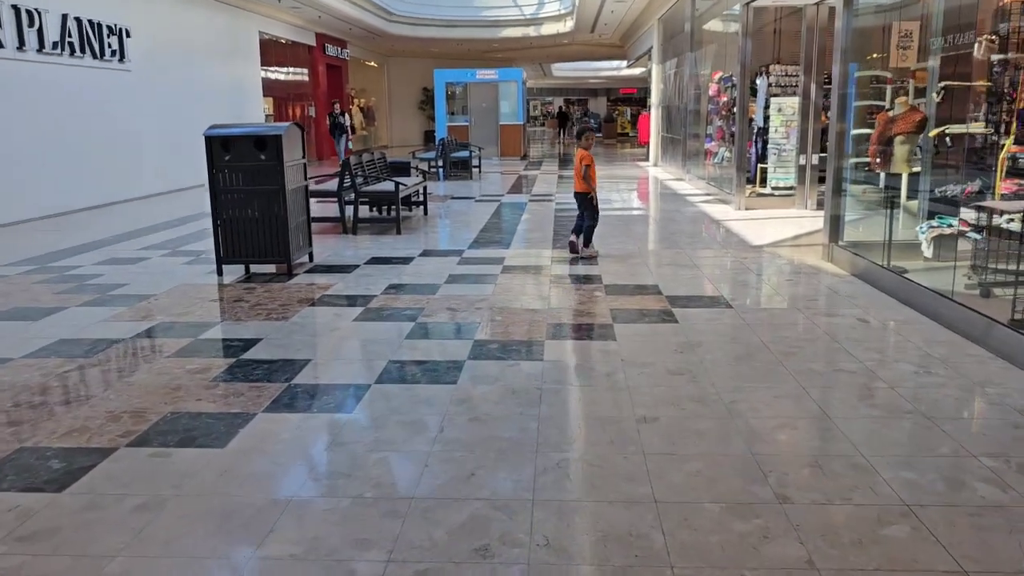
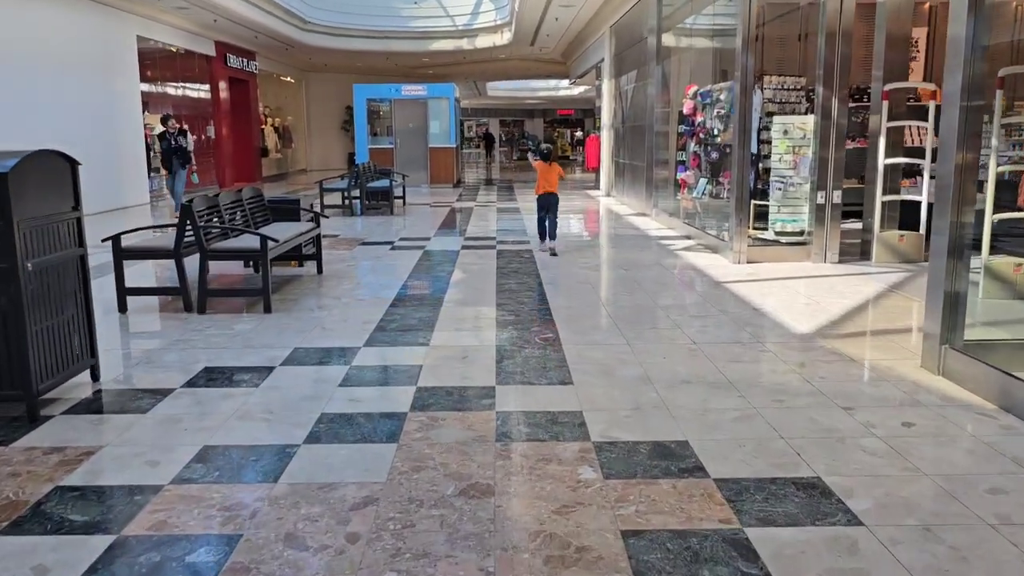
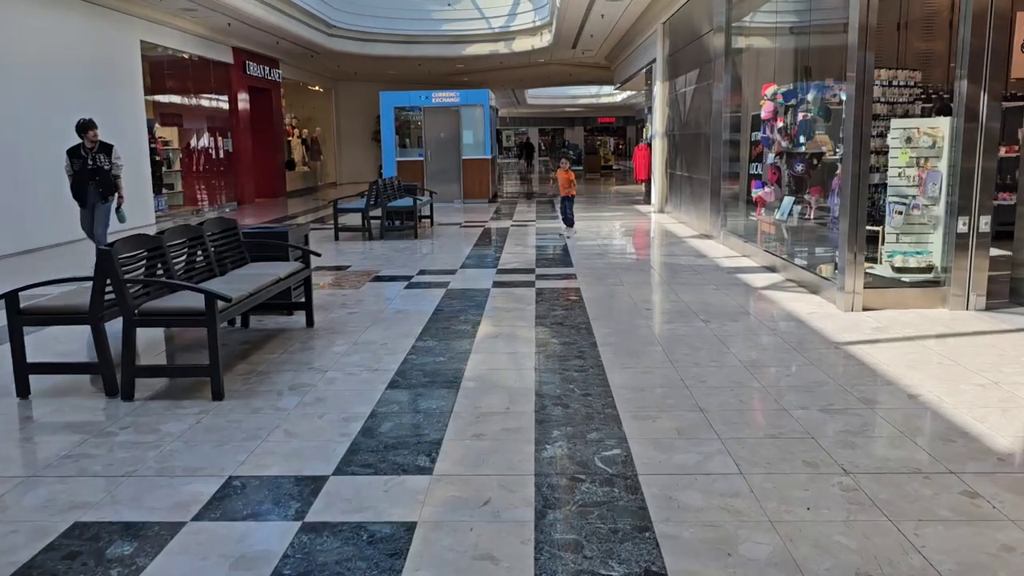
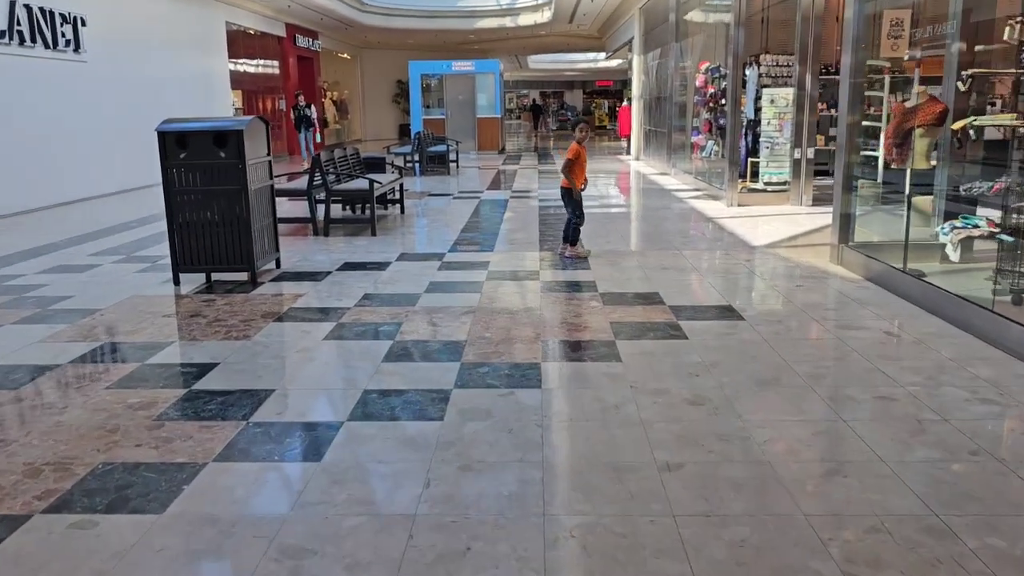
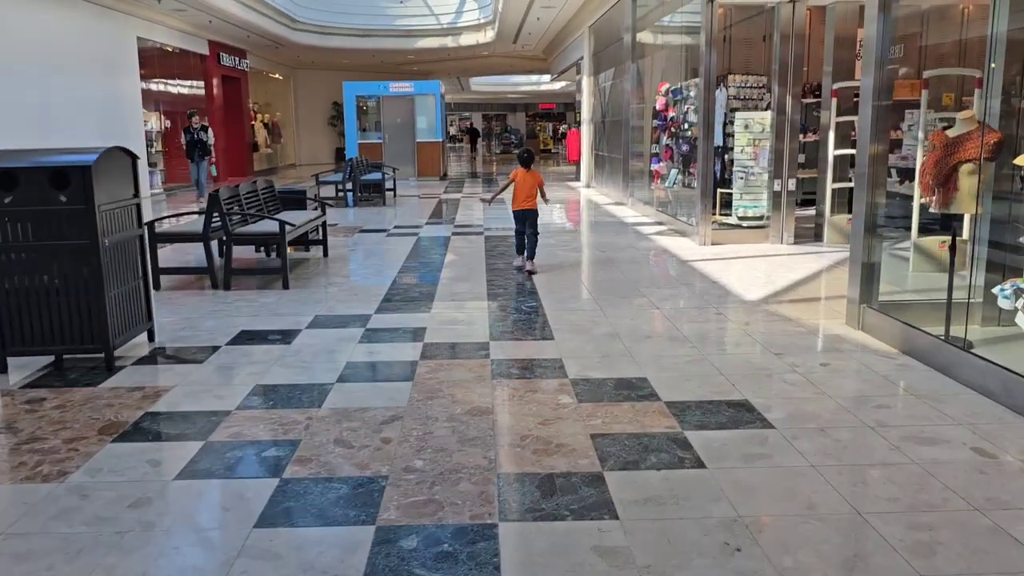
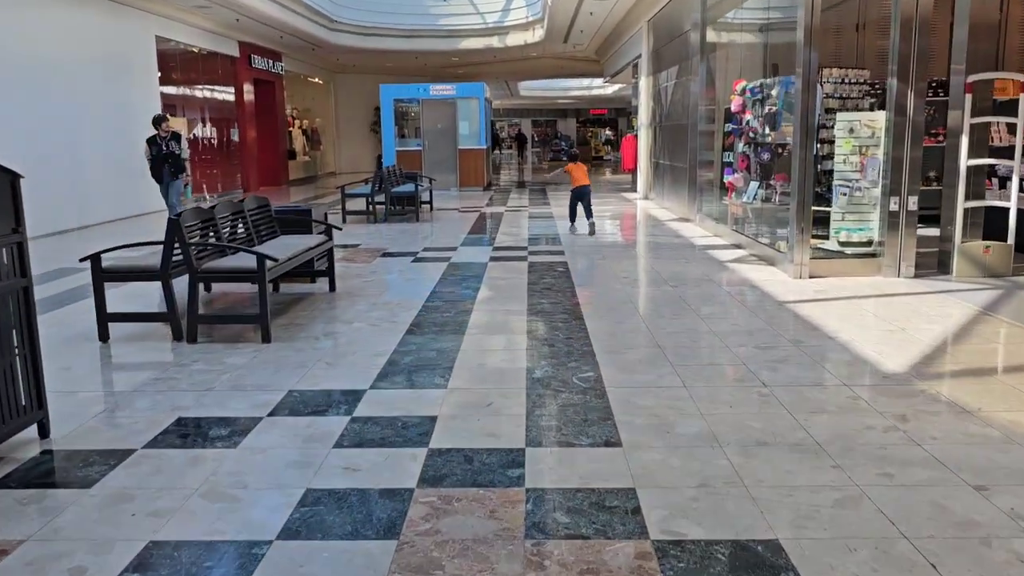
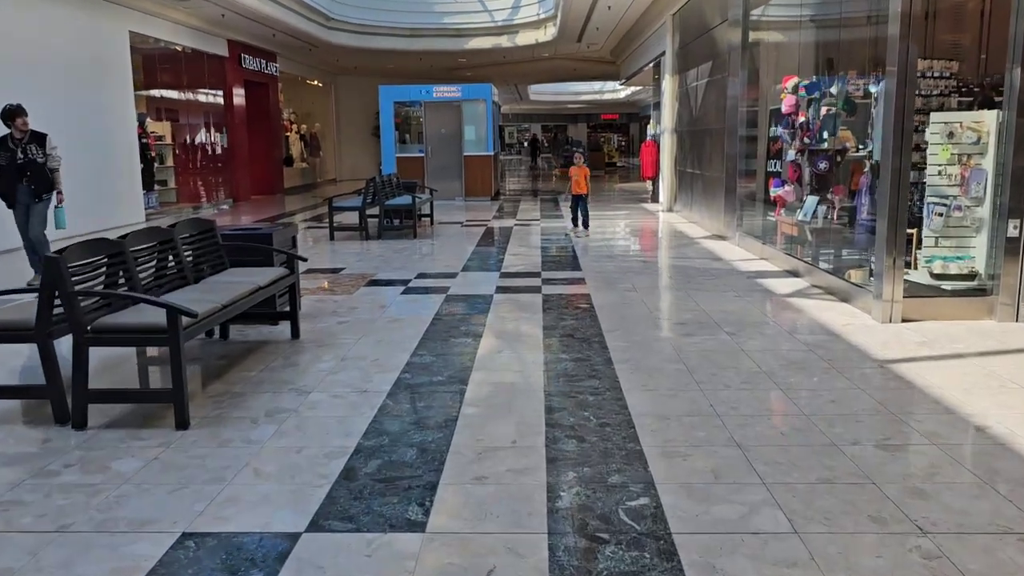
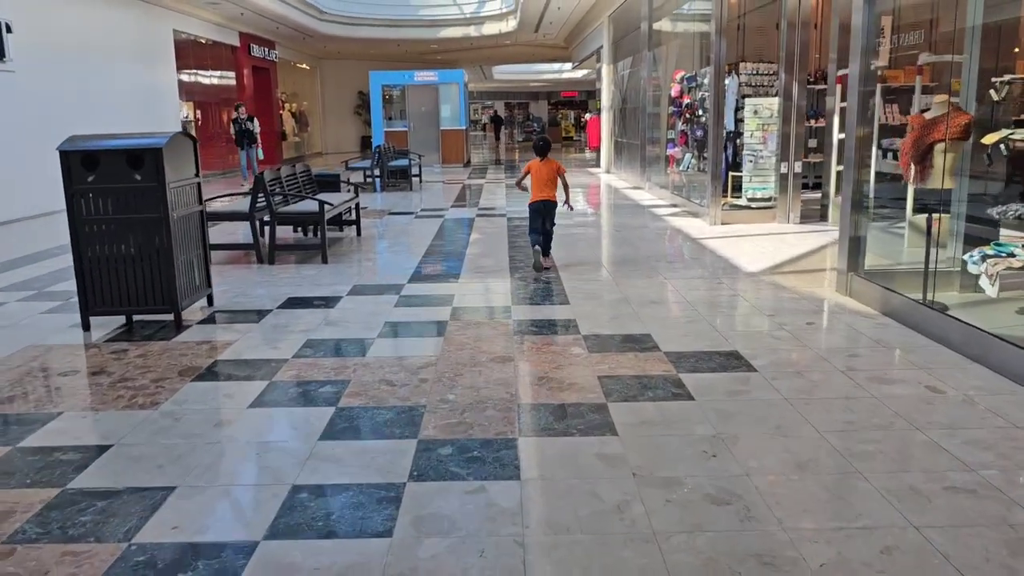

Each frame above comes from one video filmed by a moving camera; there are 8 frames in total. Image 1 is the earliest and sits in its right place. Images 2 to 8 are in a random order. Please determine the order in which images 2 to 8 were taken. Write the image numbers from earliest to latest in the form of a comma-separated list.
4, 8, 5, 2, 6, 3, 7
